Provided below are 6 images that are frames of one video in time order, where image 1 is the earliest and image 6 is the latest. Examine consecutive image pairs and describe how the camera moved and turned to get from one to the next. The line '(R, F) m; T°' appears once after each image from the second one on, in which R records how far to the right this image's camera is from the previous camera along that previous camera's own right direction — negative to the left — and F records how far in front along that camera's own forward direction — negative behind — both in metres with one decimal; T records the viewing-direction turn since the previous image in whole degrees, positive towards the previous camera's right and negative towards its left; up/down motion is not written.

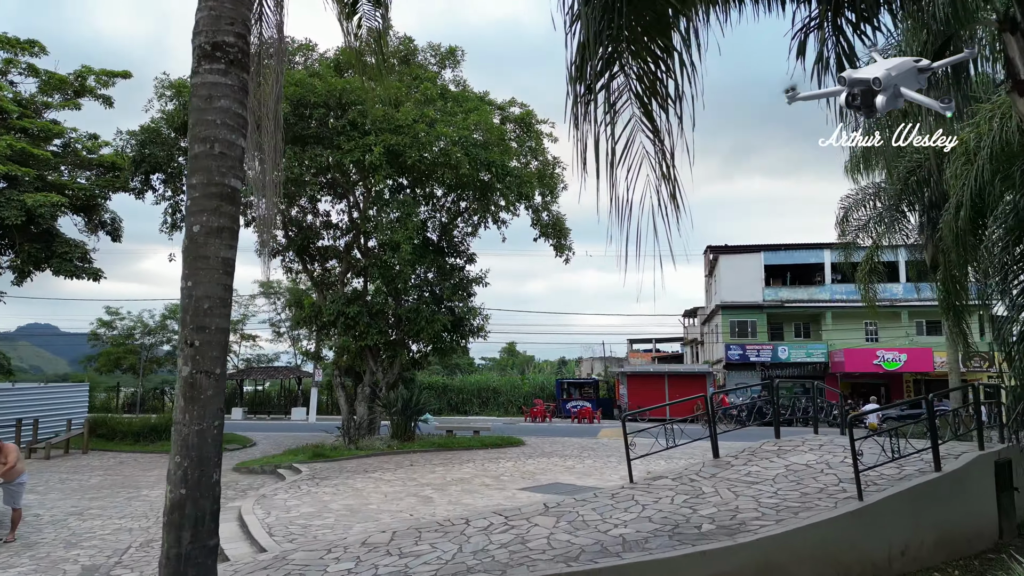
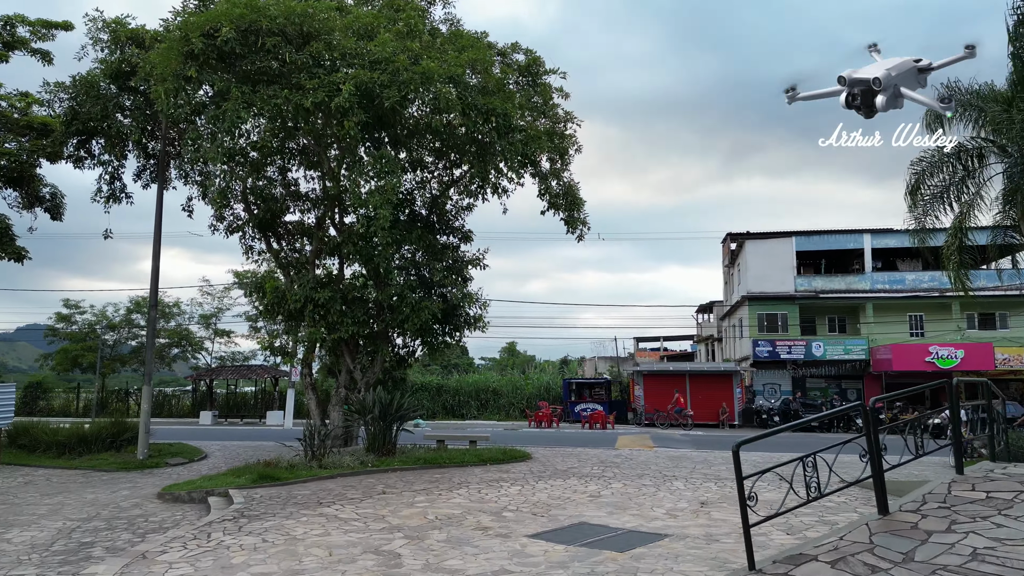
(-0.1, +3.2) m; 0°
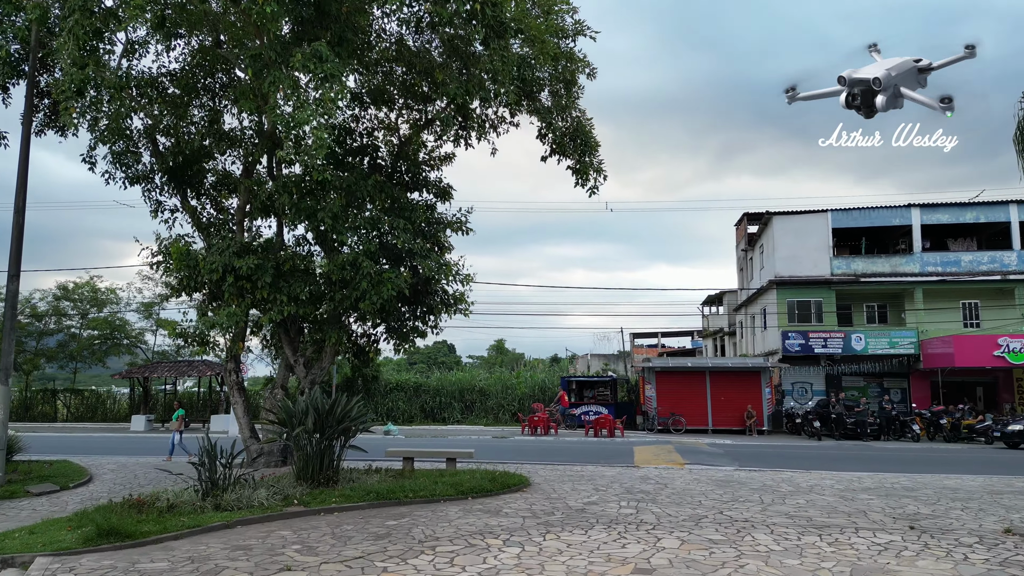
(0.0, +4.0) m; +1°
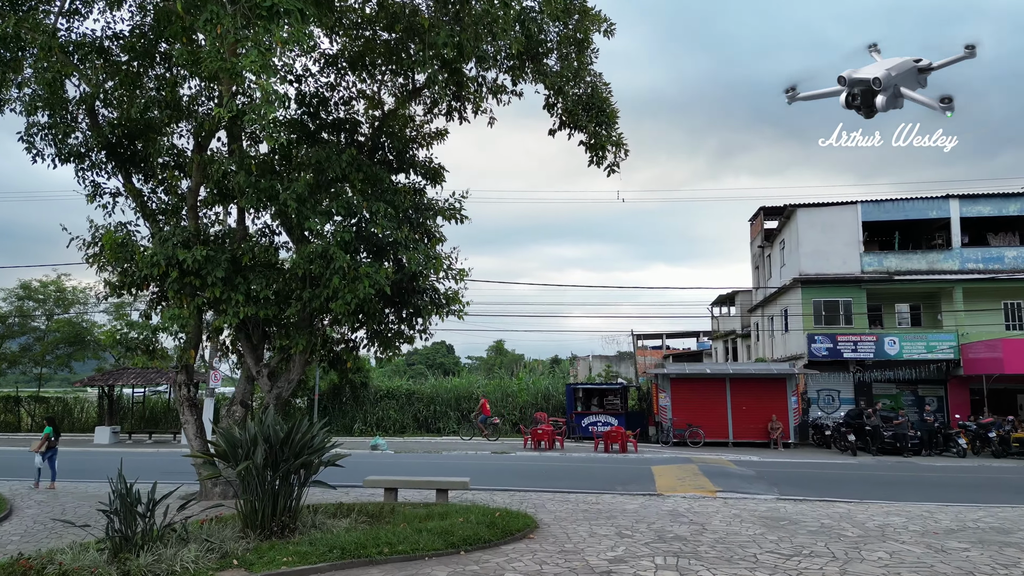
(-0.1, +2.0) m; 0°
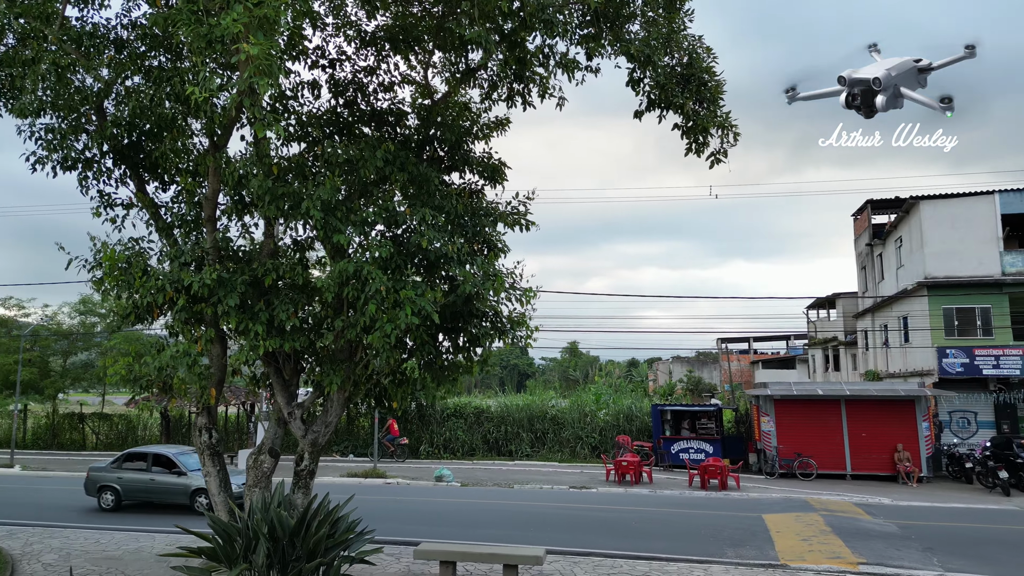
(-0.1, +2.1) m; -6°
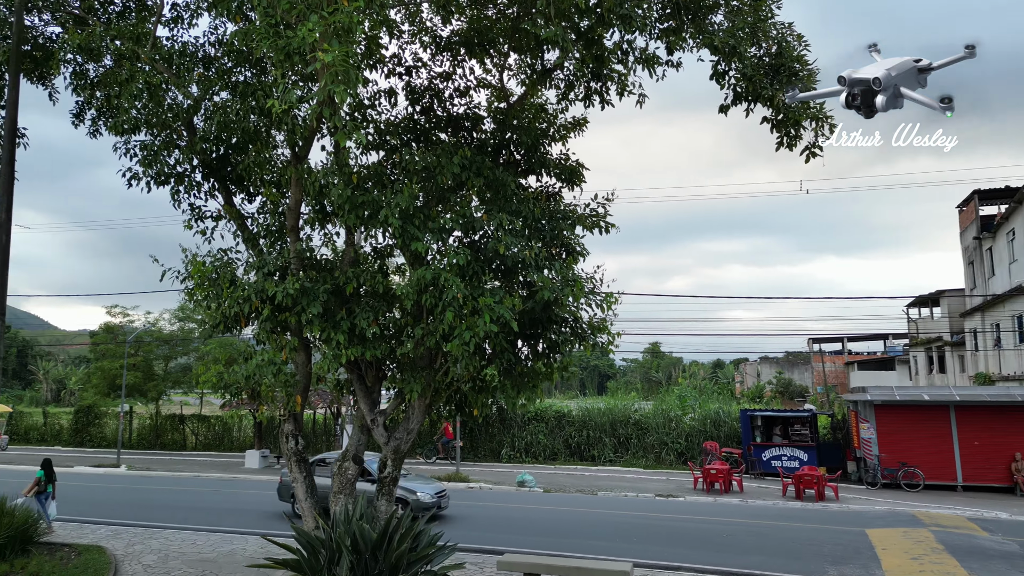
(0.0, +0.2) m; -6°
